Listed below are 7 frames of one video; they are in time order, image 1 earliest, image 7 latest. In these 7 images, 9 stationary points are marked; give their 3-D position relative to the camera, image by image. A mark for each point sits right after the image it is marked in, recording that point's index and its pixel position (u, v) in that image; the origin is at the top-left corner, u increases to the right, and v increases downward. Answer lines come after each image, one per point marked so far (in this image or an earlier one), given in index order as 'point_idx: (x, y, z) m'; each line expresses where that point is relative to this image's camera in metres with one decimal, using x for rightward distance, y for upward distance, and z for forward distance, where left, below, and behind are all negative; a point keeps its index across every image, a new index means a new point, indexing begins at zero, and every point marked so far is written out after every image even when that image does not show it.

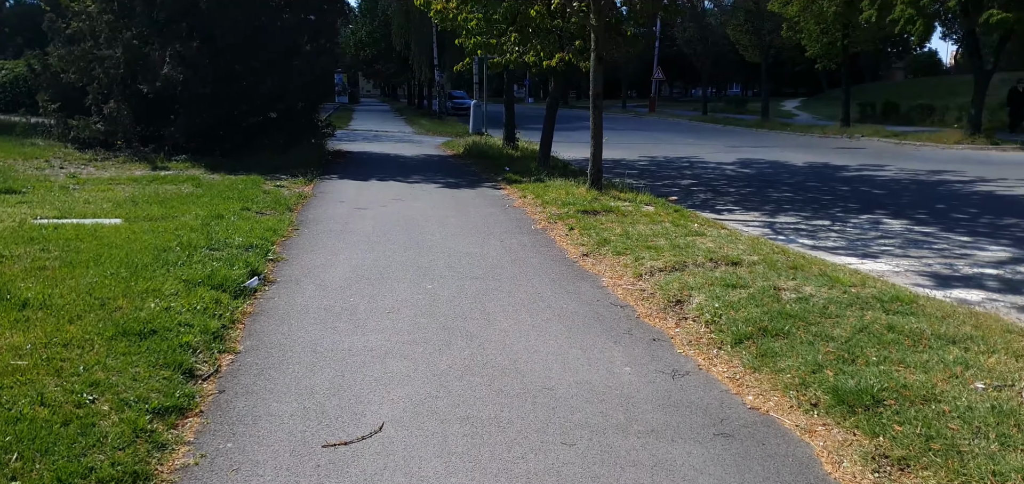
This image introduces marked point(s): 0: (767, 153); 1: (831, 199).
0: (+4.9, +1.7, +15.1) m
1: (+4.0, +0.6, +9.8) m
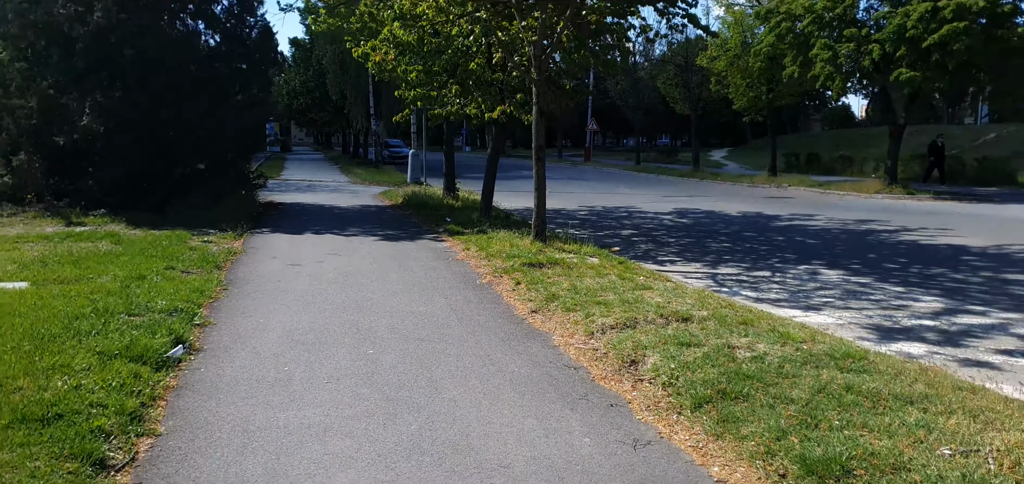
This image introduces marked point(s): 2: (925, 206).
0: (+3.7, +0.8, +15.3) m
1: (+3.2, -0.1, +9.9) m
2: (+8.2, +0.7, +15.5) m
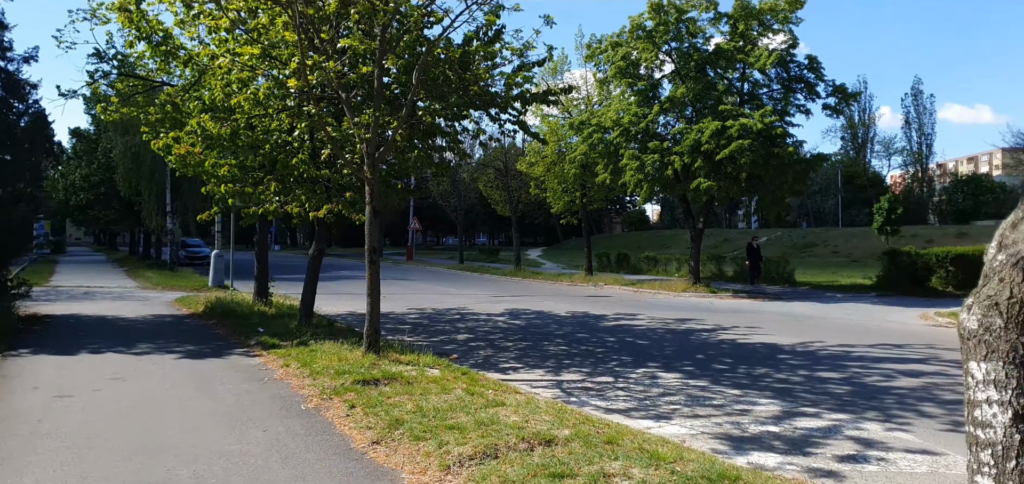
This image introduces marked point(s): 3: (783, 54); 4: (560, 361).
0: (+0.3, -1.2, +15.1) m
1: (+1.2, -1.4, +9.7) m
2: (+4.6, -1.3, +16.4) m
3: (+7.8, +5.0, +21.2) m
4: (+0.6, -1.4, +9.1) m
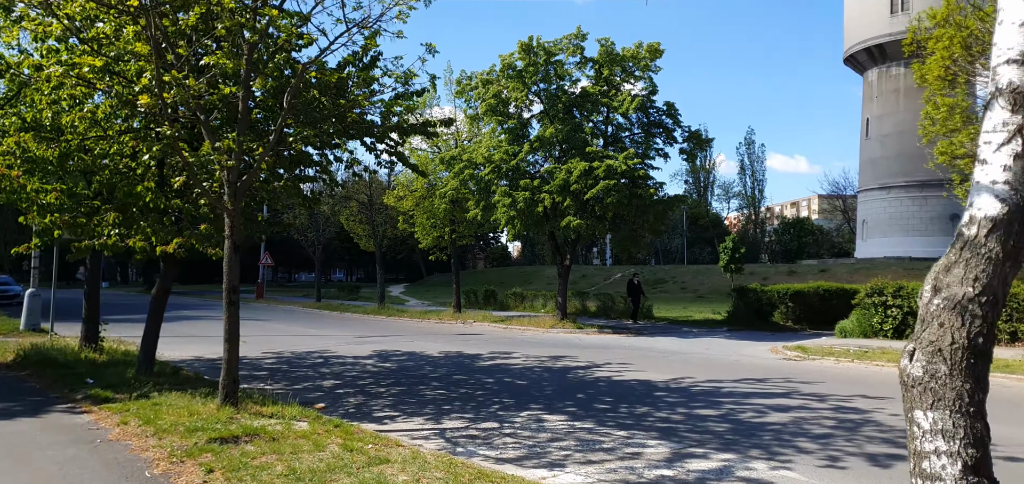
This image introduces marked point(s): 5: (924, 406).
0: (-2.2, -1.9, +14.4) m
1: (-0.3, -1.8, +9.3) m
2: (+1.8, -2.1, +16.5) m
3: (+4.0, +3.9, +22.1) m
4: (-0.8, -1.8, +8.6) m
5: (+1.8, -0.7, +3.4) m
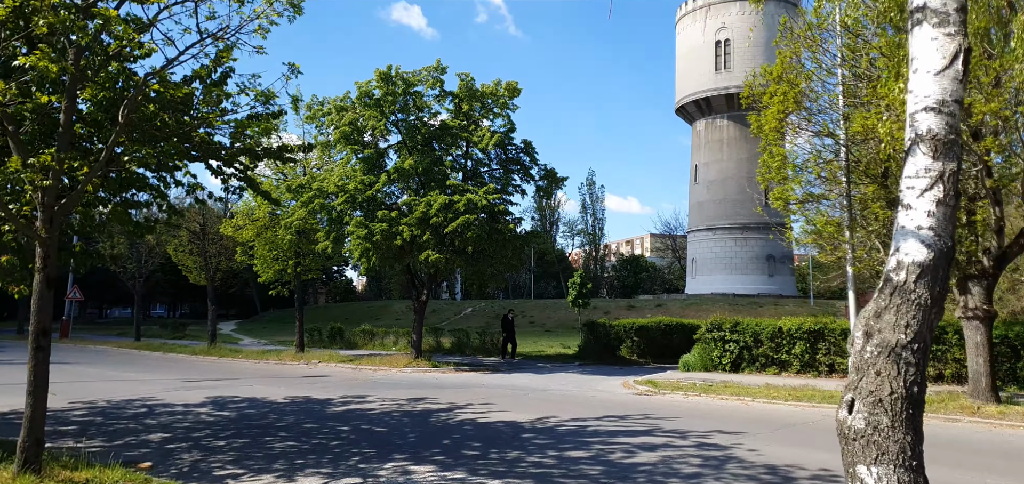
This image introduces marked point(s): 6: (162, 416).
0: (-4.7, -2.5, +13.1) m
1: (-1.9, -2.2, +8.5) m
2: (-1.3, -2.8, +15.9) m
3: (-0.2, +2.9, +22.1) m
4: (-2.2, -2.2, +7.7) m
5: (+1.4, -0.9, +3.1) m
6: (-4.6, -2.2, +10.1) m
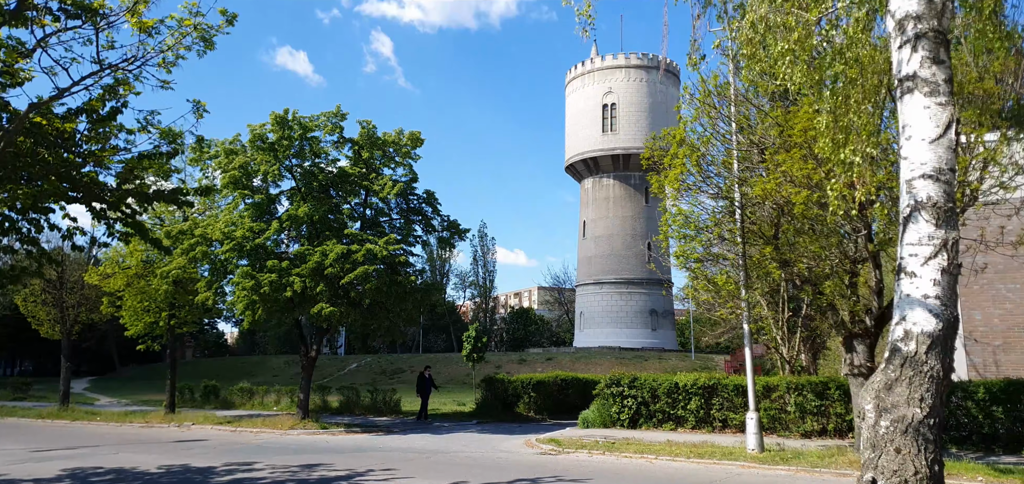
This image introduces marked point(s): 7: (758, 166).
0: (-6.2, -3.2, +11.7) m
1: (-2.6, -2.7, +7.6) m
2: (-3.2, -3.8, +15.0) m
3: (-3.0, +1.5, +21.6) m
4: (-2.8, -2.6, +6.7) m
5: (+1.4, -1.1, +2.9) m
6: (-5.6, -2.8, +8.8) m
7: (+5.0, +1.6, +16.1) m
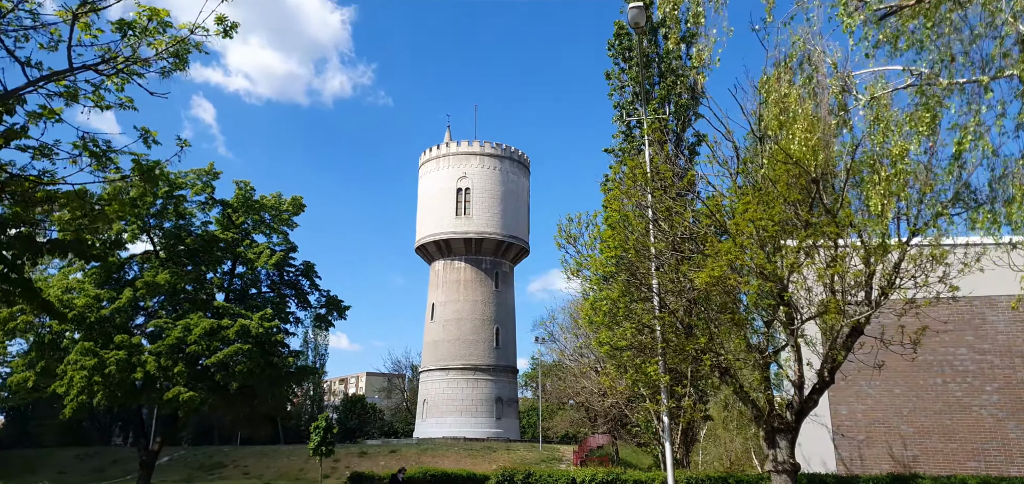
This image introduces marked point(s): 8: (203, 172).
0: (-6.7, -3.9, +8.6) m
1: (-2.2, -3.2, +5.4) m
2: (-4.5, -5.0, +12.4) m
3: (-5.7, -0.4, +19.5) m
4: (-2.2, -3.0, +4.6) m
5: (+2.8, -1.4, +2.0) m
6: (-5.4, -3.2, +5.9) m
7: (+3.4, -0.2, +15.9) m
8: (-7.1, +1.6, +18.2) m
